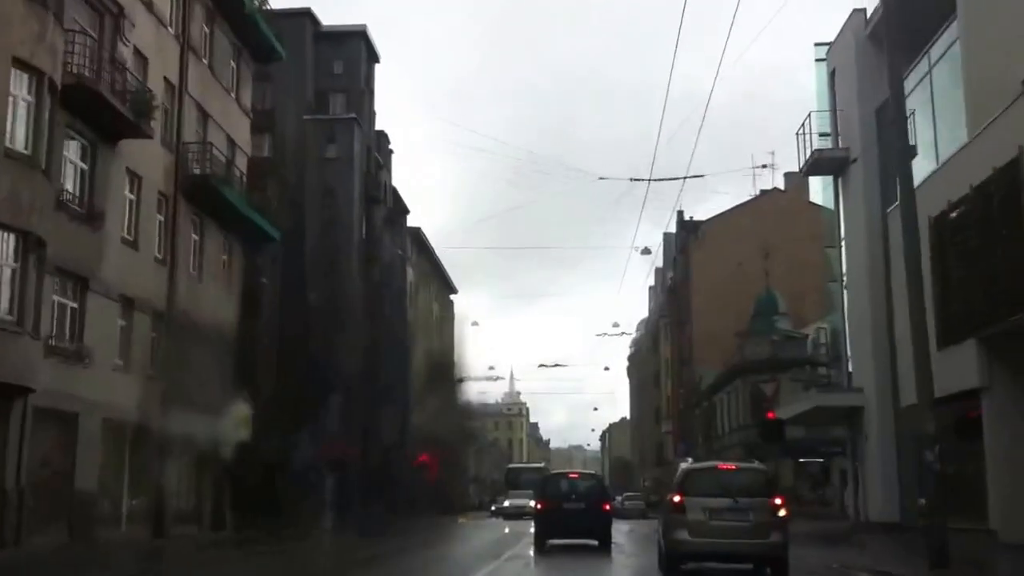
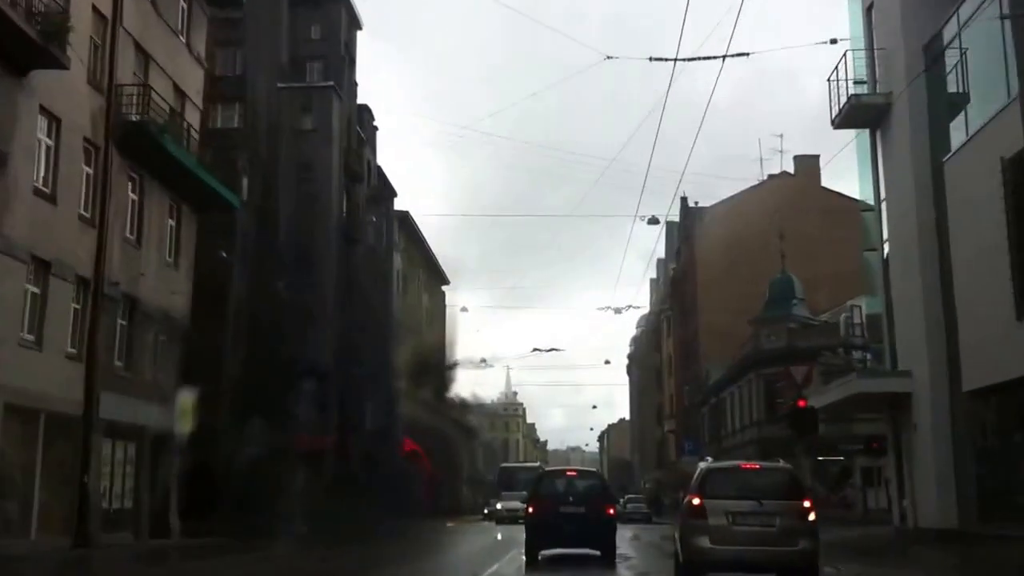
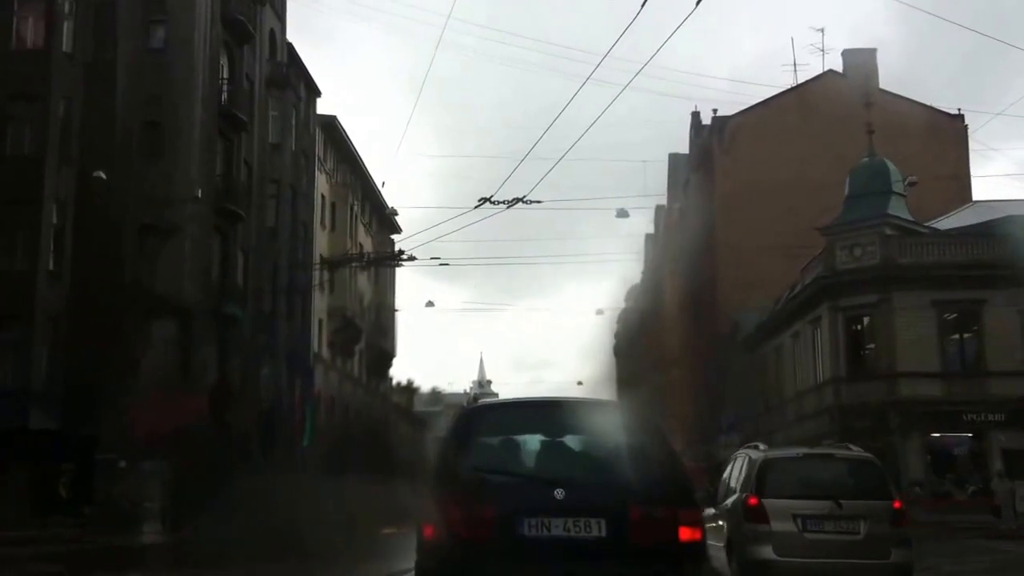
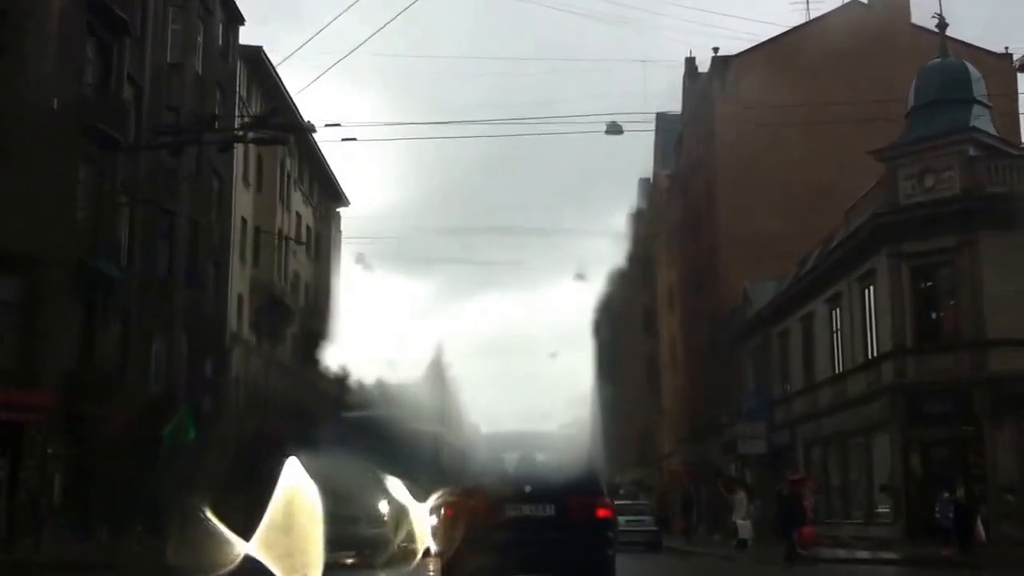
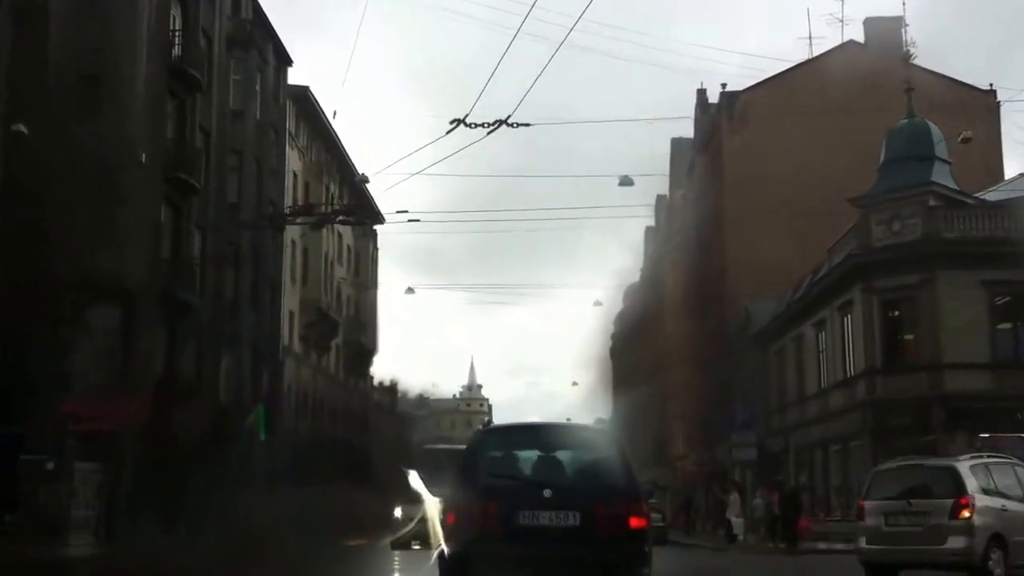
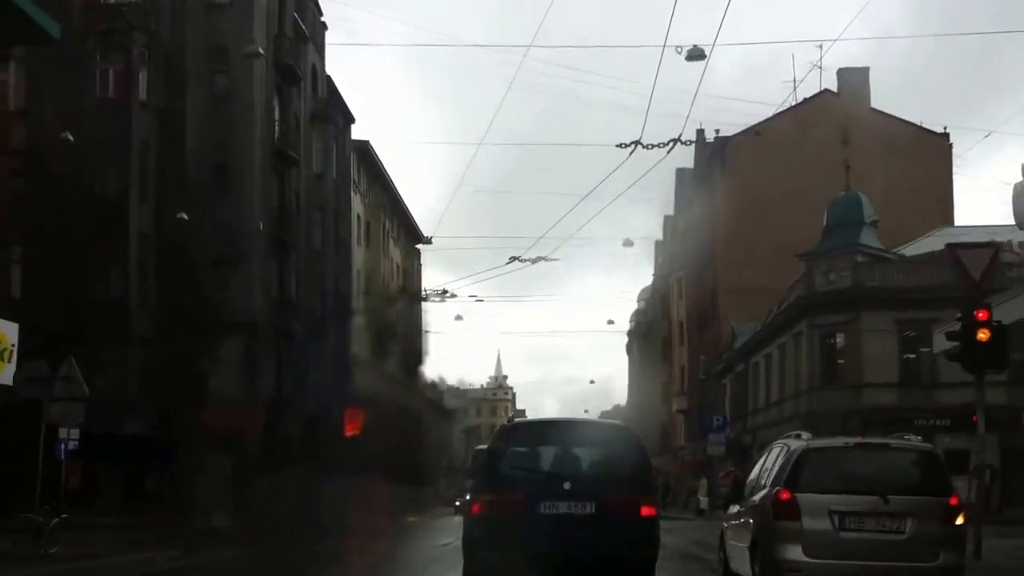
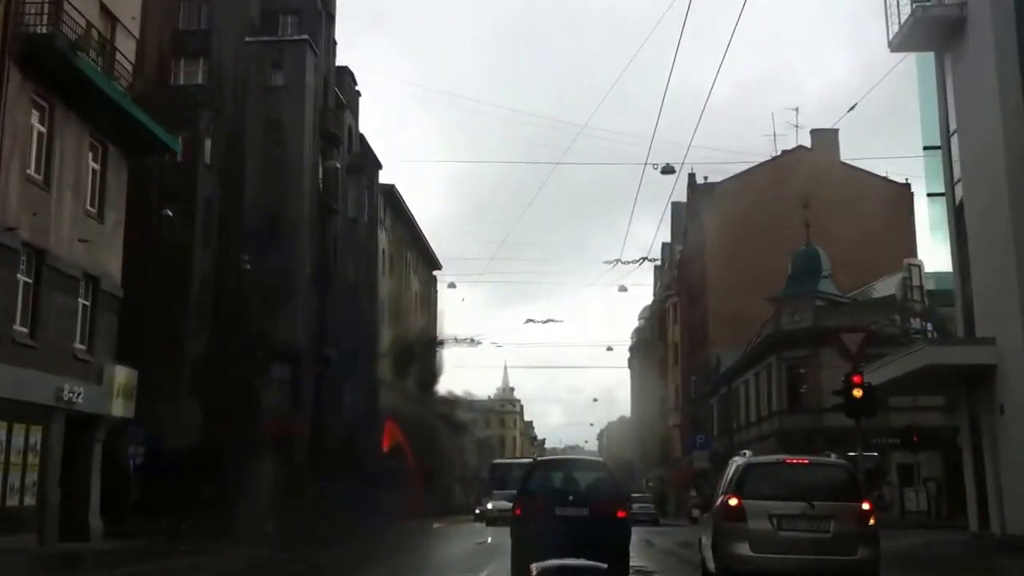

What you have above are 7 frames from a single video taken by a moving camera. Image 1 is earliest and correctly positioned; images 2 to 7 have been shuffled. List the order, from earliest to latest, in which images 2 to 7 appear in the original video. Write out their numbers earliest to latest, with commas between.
2, 7, 6, 3, 5, 4
